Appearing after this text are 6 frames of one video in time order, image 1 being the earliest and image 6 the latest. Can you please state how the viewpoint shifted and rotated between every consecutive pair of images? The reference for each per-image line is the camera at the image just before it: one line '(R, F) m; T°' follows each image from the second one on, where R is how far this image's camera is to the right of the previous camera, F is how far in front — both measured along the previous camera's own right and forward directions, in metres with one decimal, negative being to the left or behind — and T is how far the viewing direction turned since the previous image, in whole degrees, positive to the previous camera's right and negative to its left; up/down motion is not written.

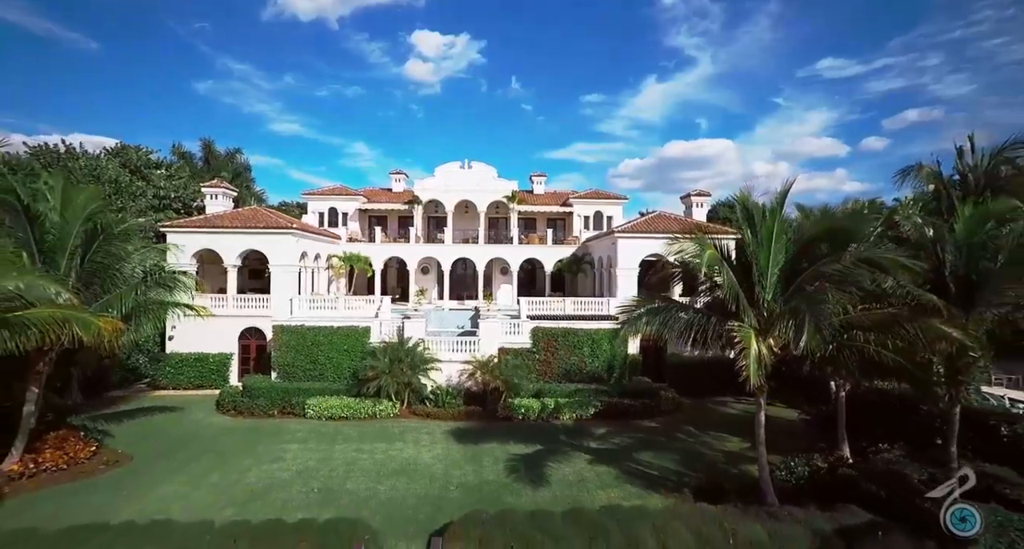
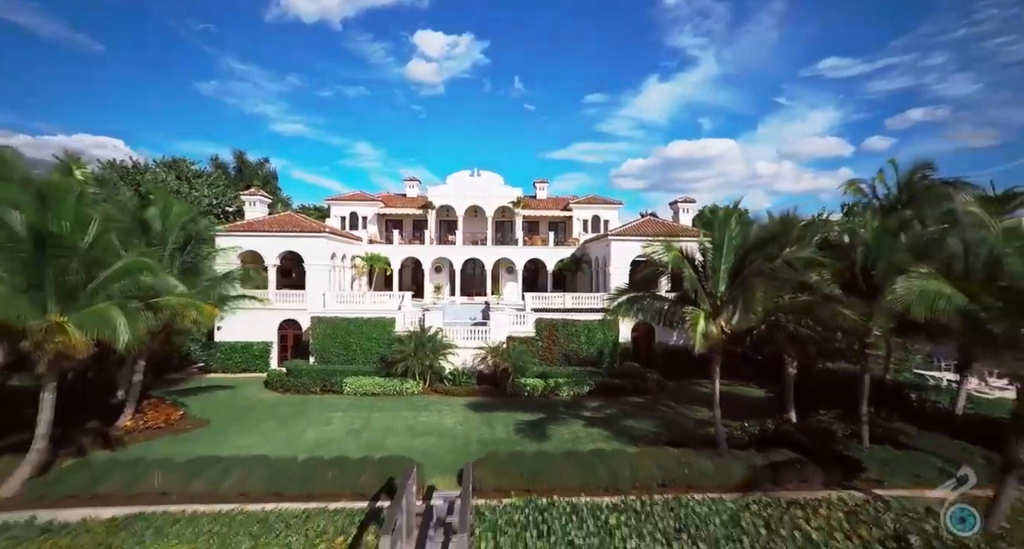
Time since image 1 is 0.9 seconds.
(-0.2, -3.5) m; 0°
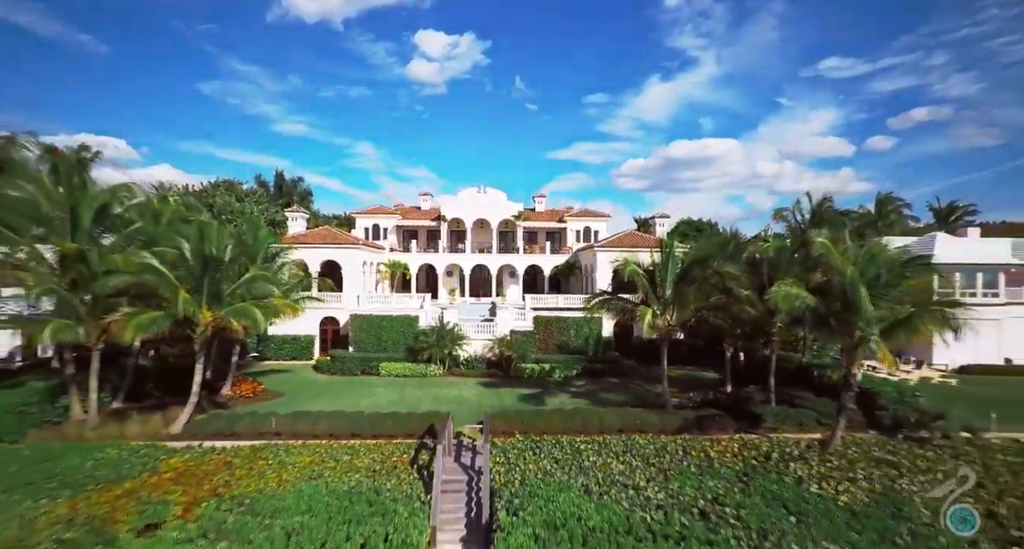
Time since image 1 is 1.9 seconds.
(-0.1, -5.8) m; 0°
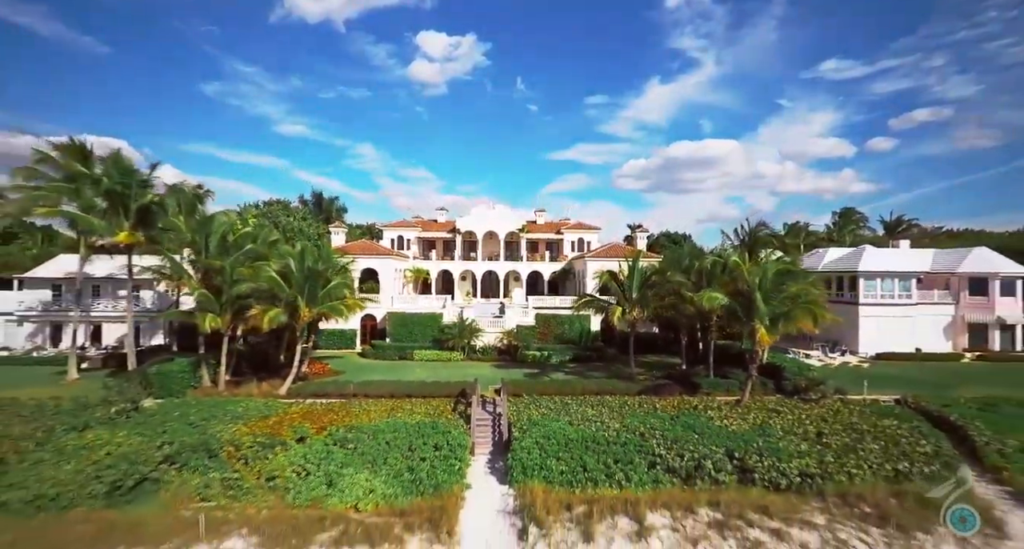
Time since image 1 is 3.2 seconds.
(-0.4, -7.7) m; 0°
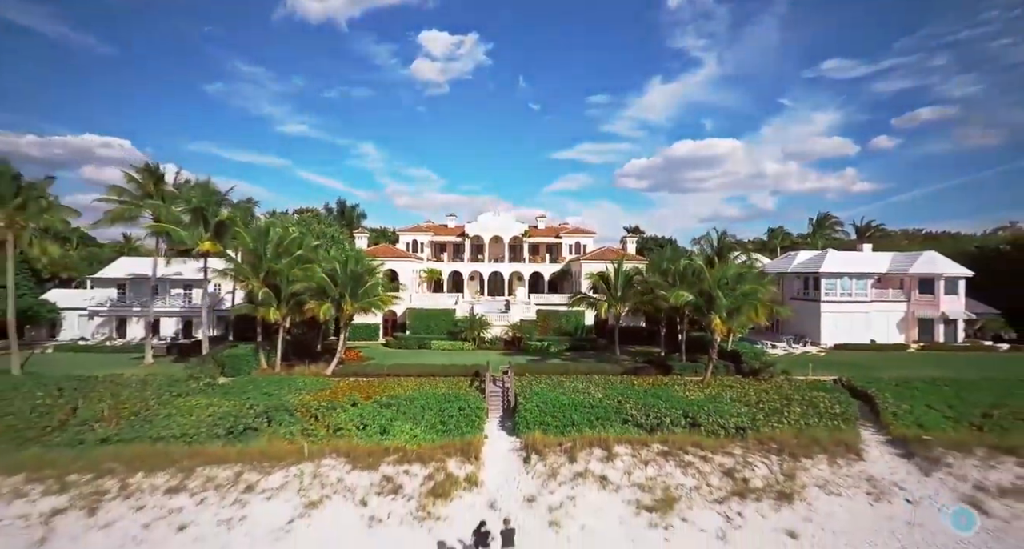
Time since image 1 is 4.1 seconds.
(-0.2, -5.7) m; 0°
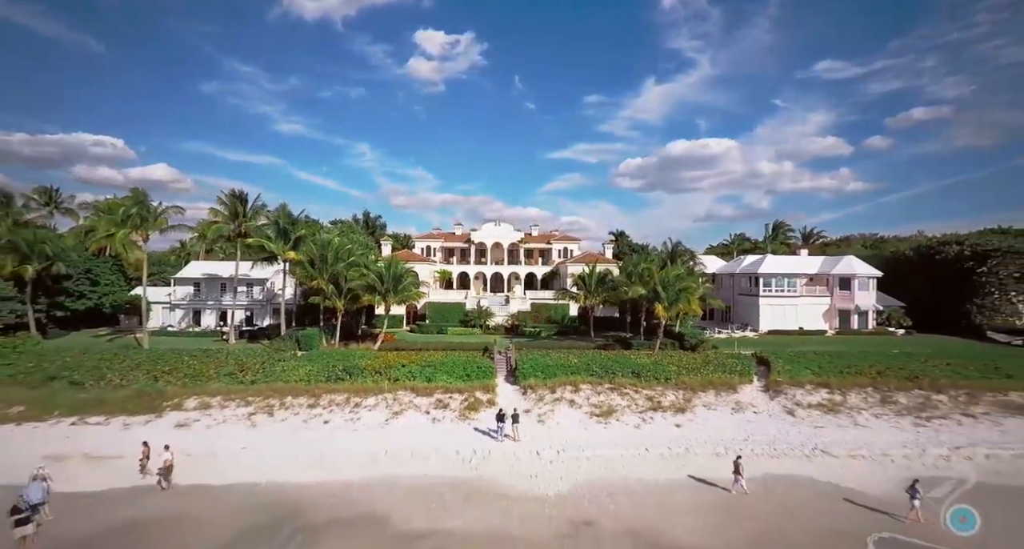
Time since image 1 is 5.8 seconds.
(-0.4, -10.7) m; +1°
